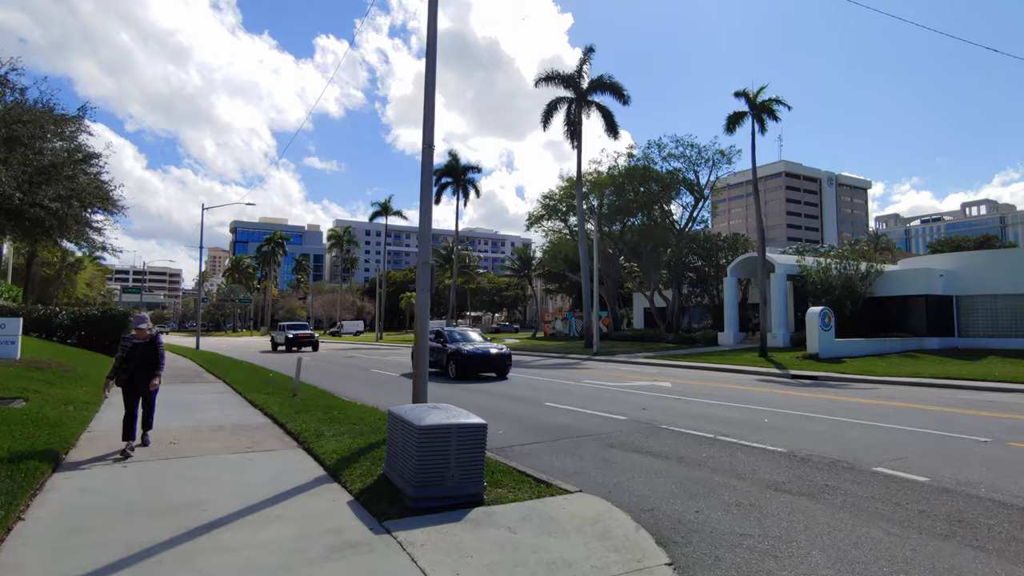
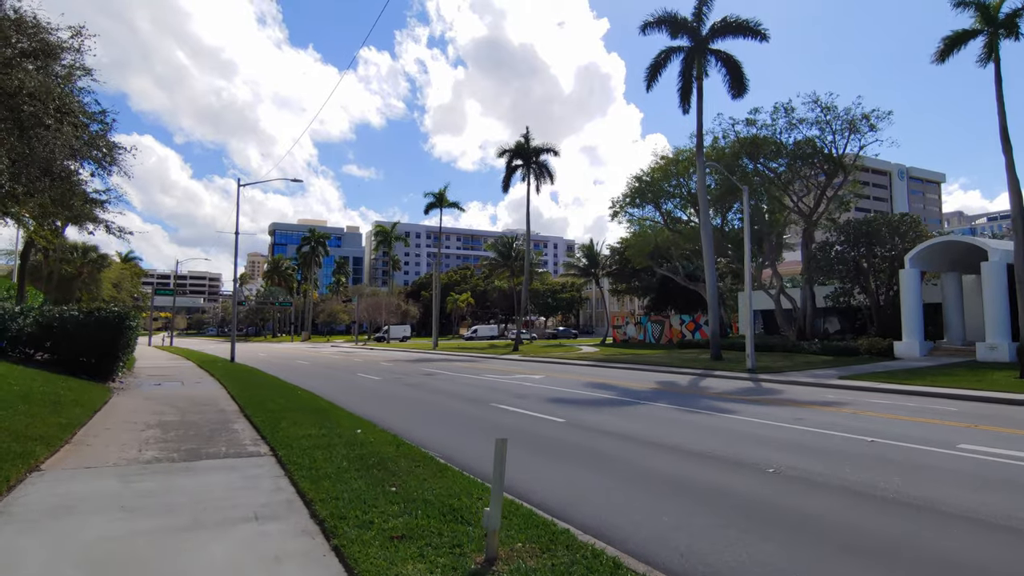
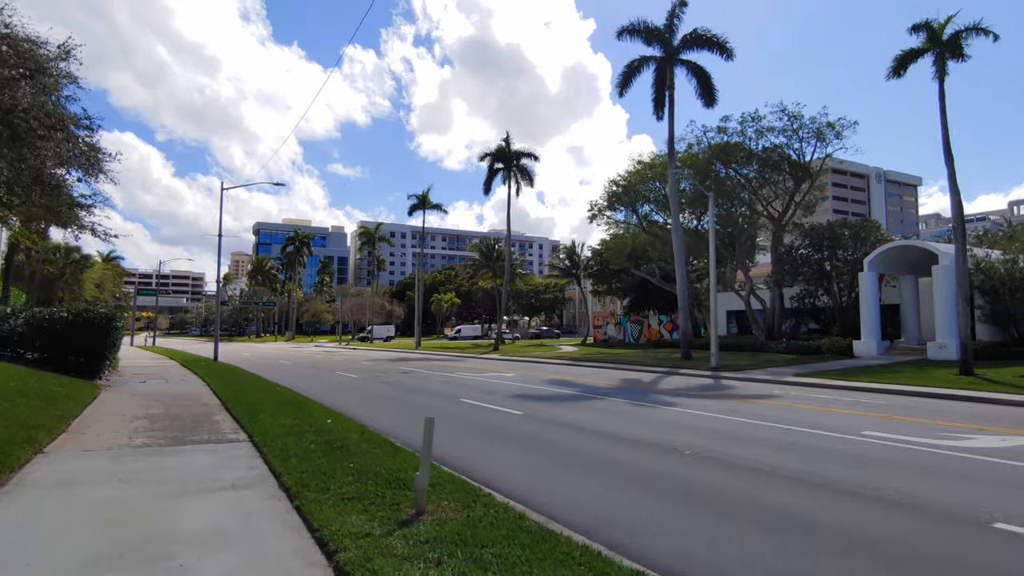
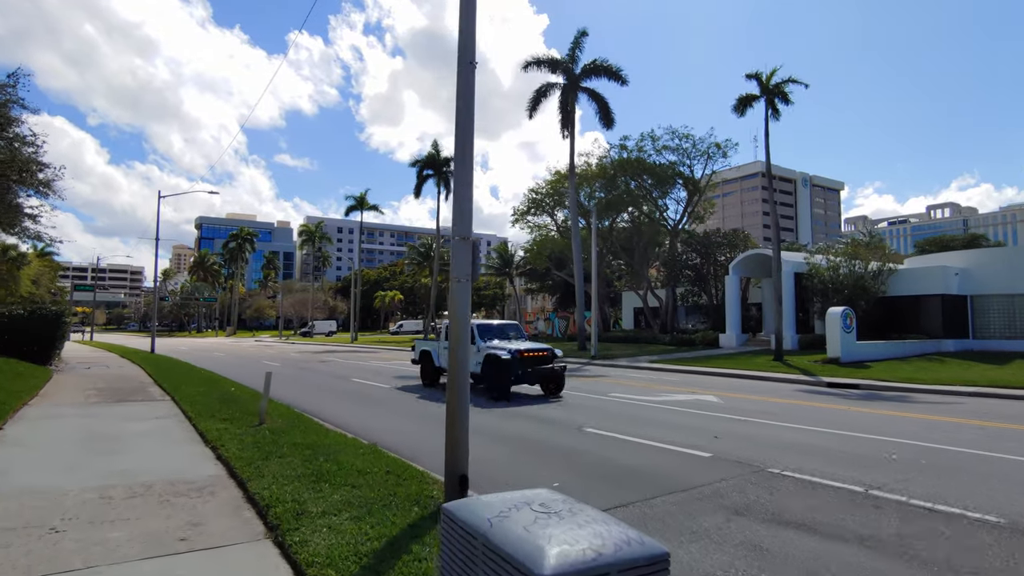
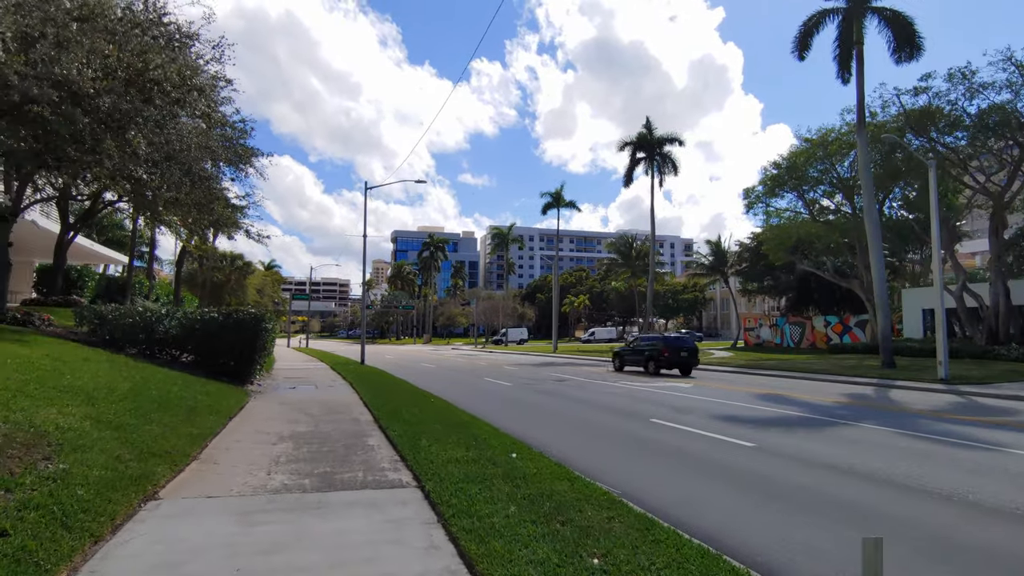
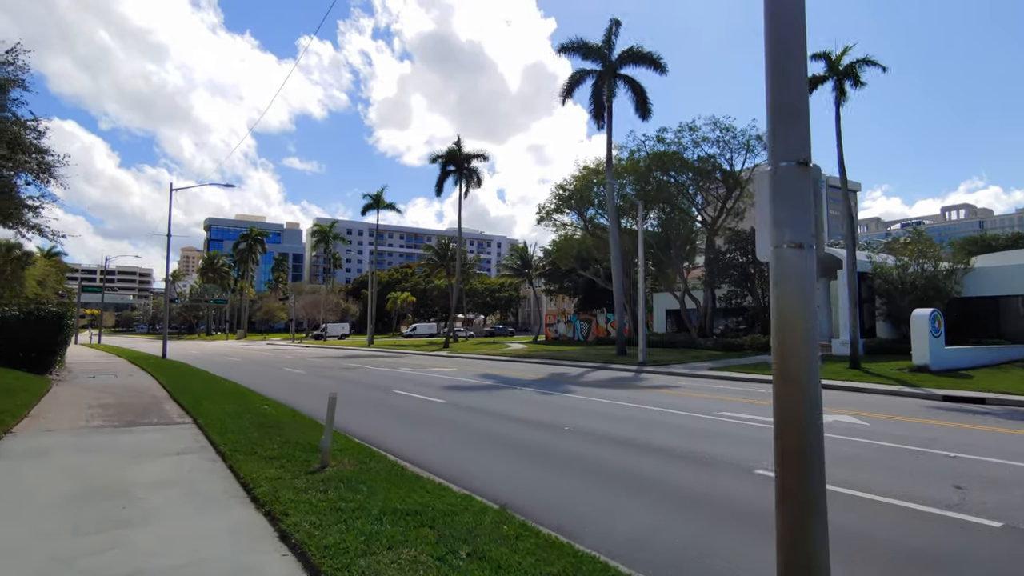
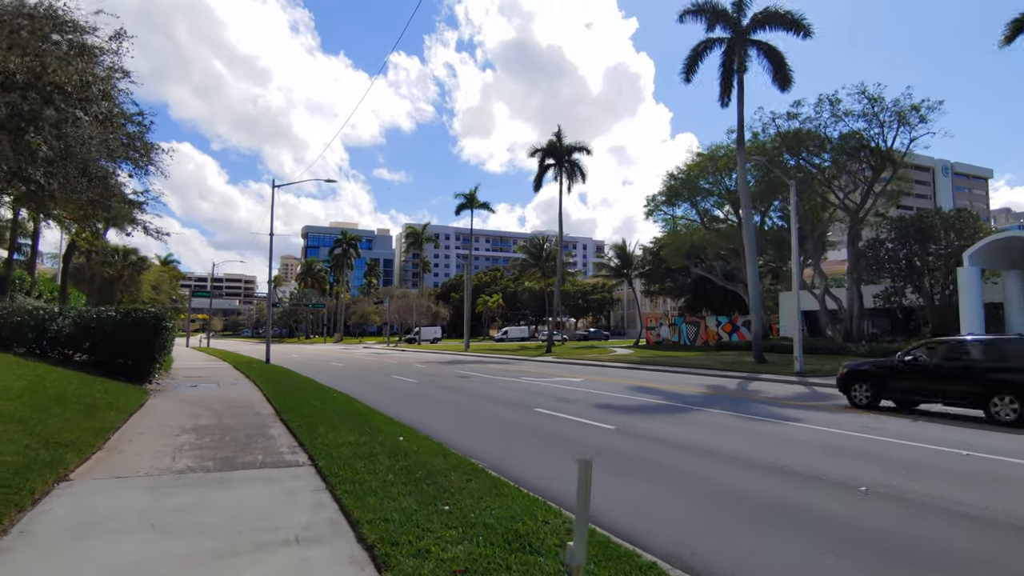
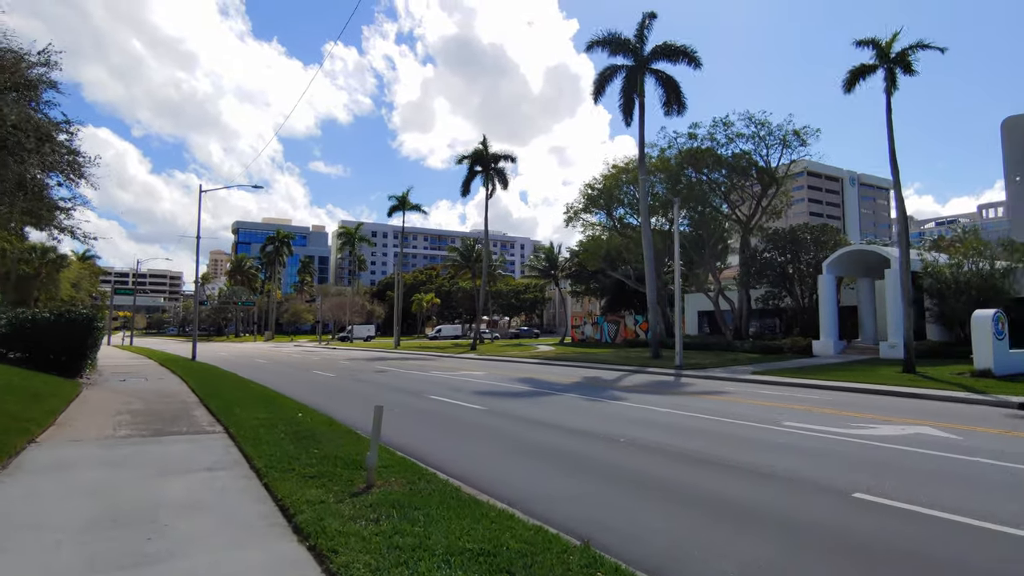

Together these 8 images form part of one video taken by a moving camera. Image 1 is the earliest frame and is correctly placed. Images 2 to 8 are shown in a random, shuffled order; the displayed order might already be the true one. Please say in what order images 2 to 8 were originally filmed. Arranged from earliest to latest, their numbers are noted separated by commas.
4, 6, 8, 3, 2, 7, 5
